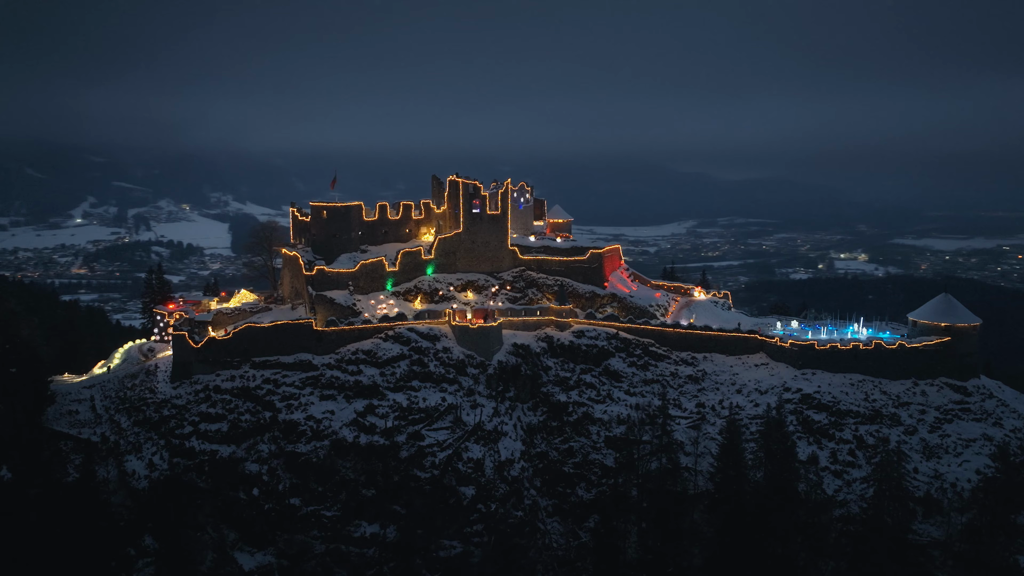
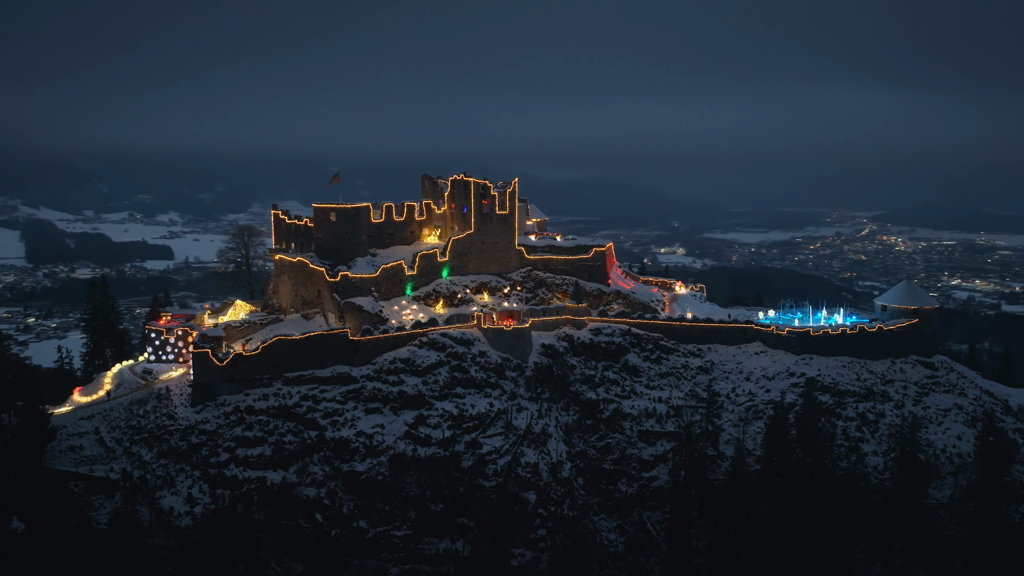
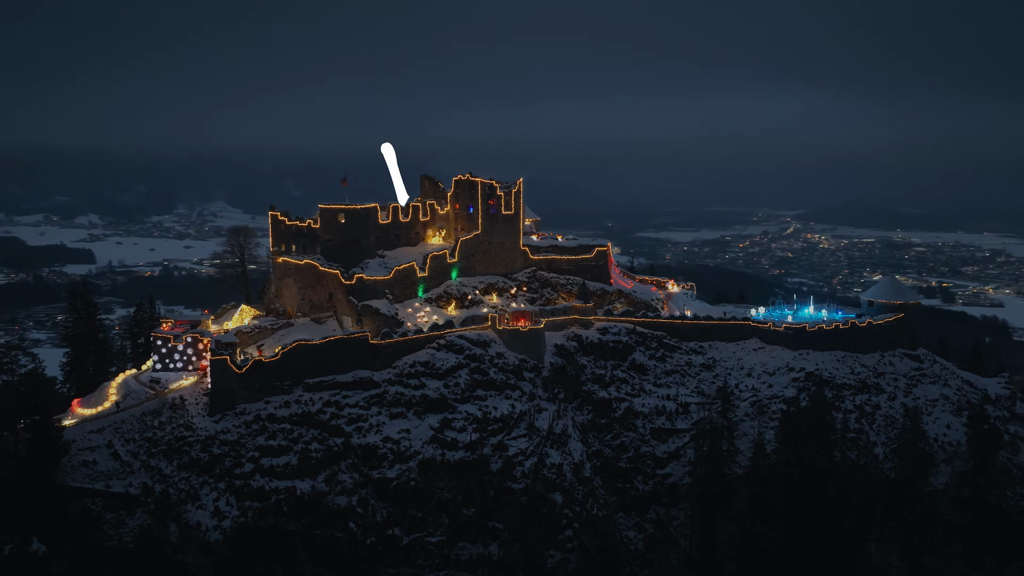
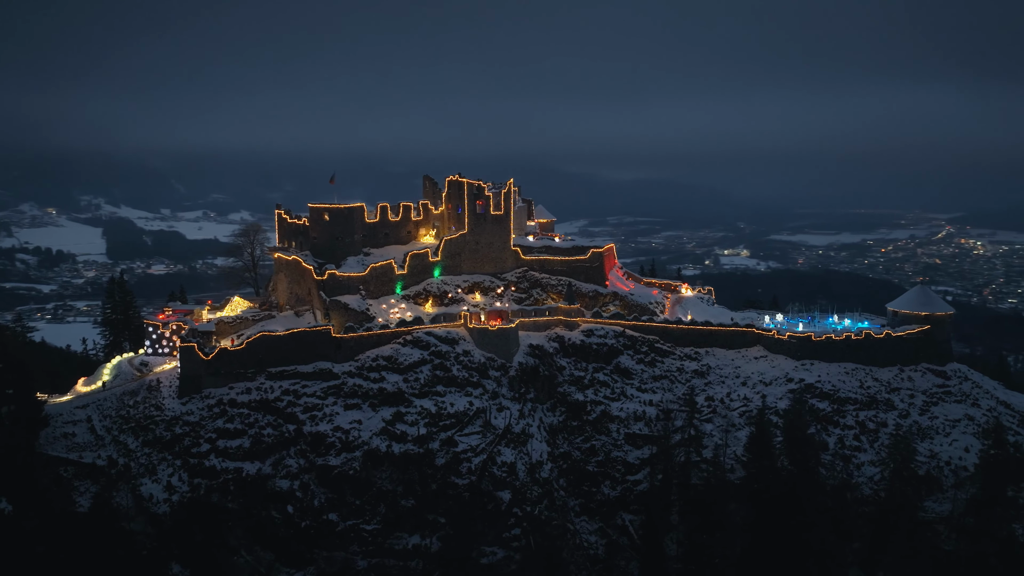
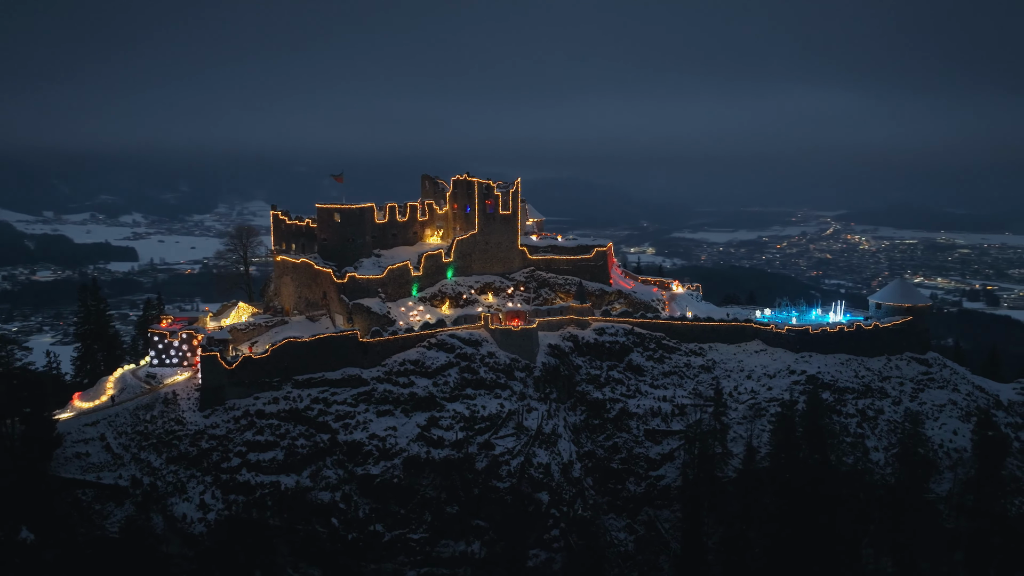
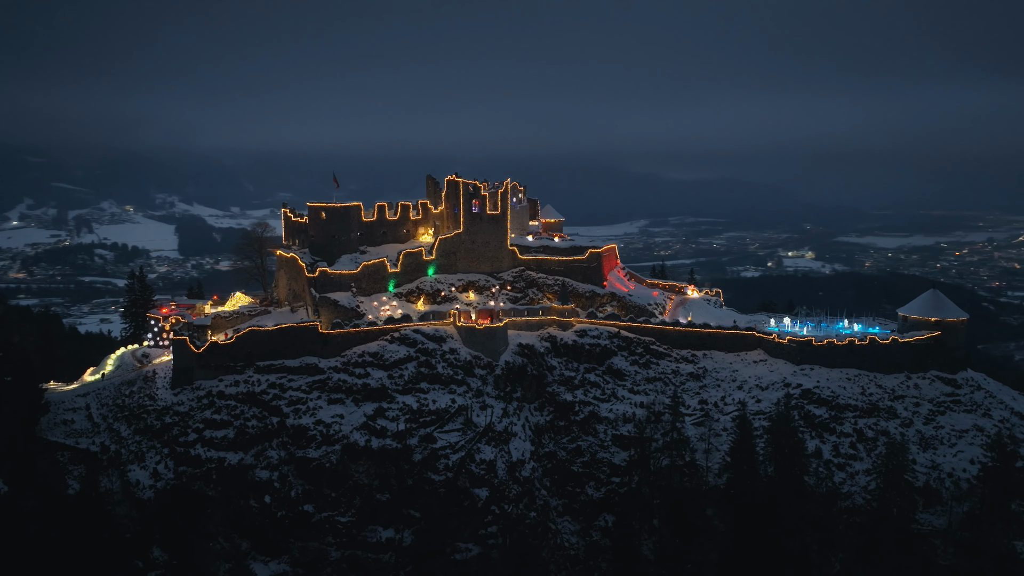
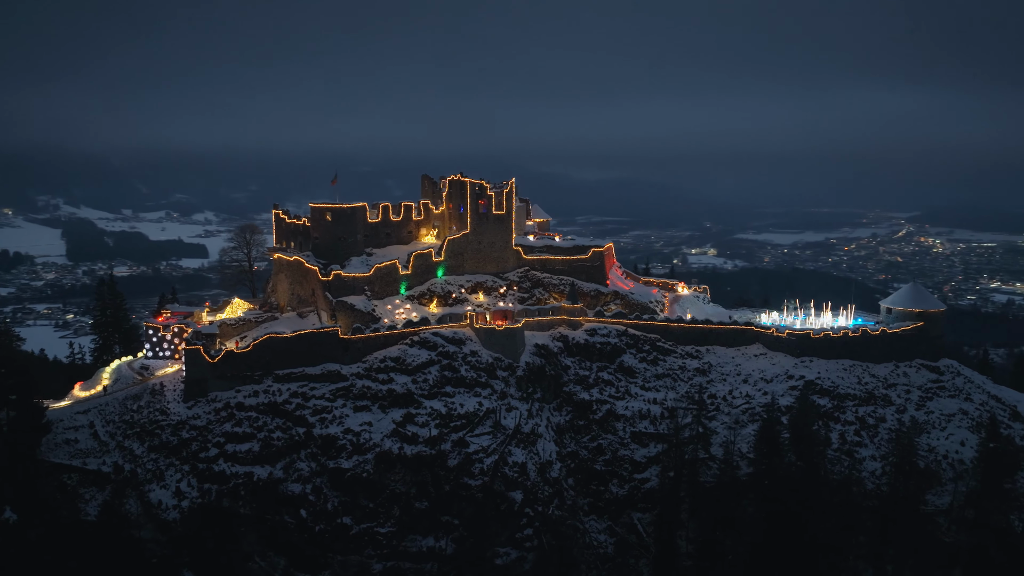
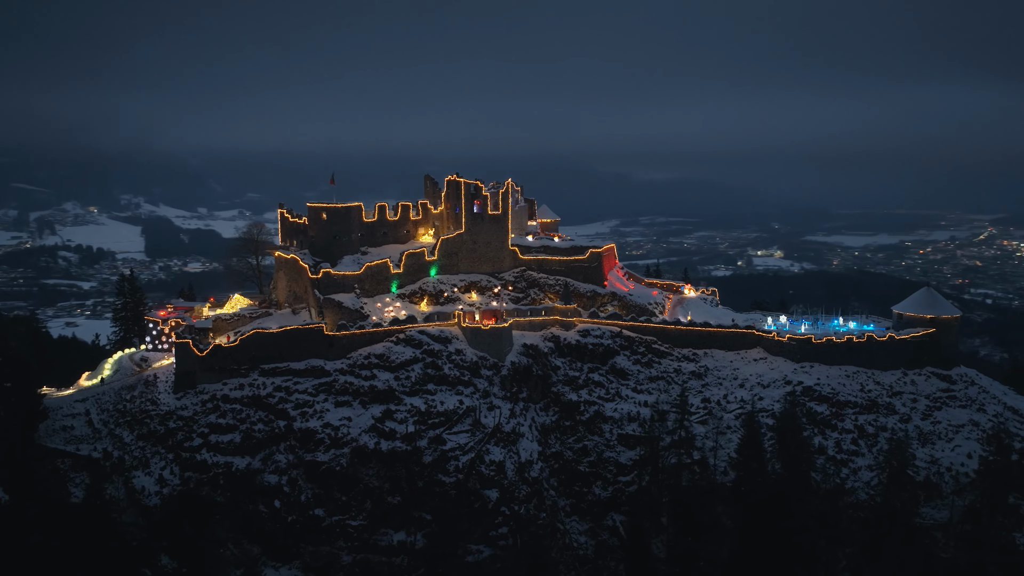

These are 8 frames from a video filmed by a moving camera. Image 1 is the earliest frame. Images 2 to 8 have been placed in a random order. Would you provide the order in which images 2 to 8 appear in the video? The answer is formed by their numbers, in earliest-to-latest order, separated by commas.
6, 8, 4, 7, 2, 5, 3
